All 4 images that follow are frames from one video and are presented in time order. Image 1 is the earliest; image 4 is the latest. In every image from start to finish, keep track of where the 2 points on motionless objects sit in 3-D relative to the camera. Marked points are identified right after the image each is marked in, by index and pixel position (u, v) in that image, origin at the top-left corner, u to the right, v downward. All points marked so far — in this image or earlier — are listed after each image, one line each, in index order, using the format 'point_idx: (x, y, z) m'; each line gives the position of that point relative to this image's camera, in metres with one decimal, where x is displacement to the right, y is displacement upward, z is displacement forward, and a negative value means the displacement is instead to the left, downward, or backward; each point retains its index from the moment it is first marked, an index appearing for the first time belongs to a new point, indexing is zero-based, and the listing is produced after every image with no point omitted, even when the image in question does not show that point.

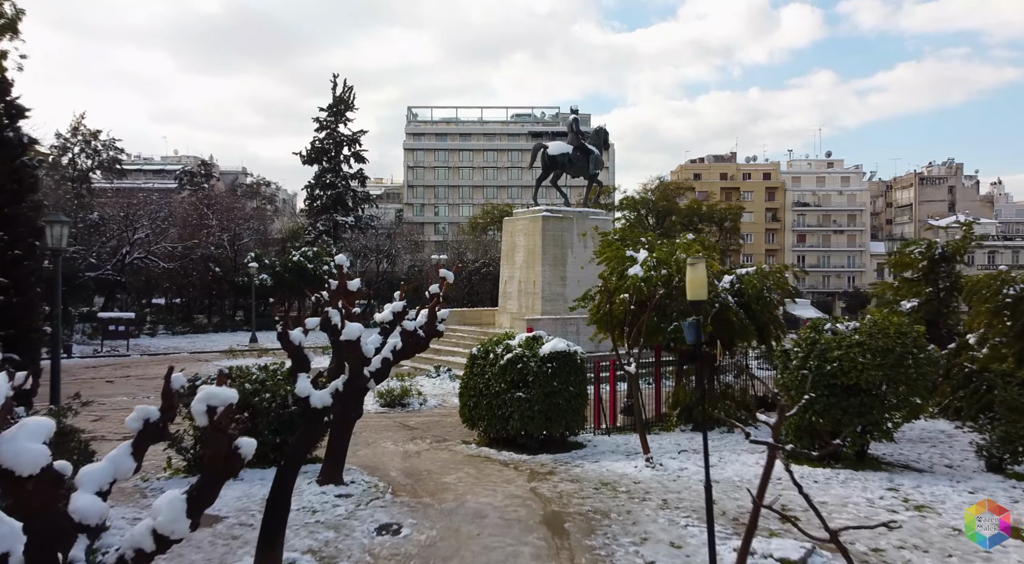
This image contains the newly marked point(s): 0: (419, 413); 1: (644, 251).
0: (-1.9, -2.7, +14.6) m
1: (+2.2, +0.5, +12.1) m
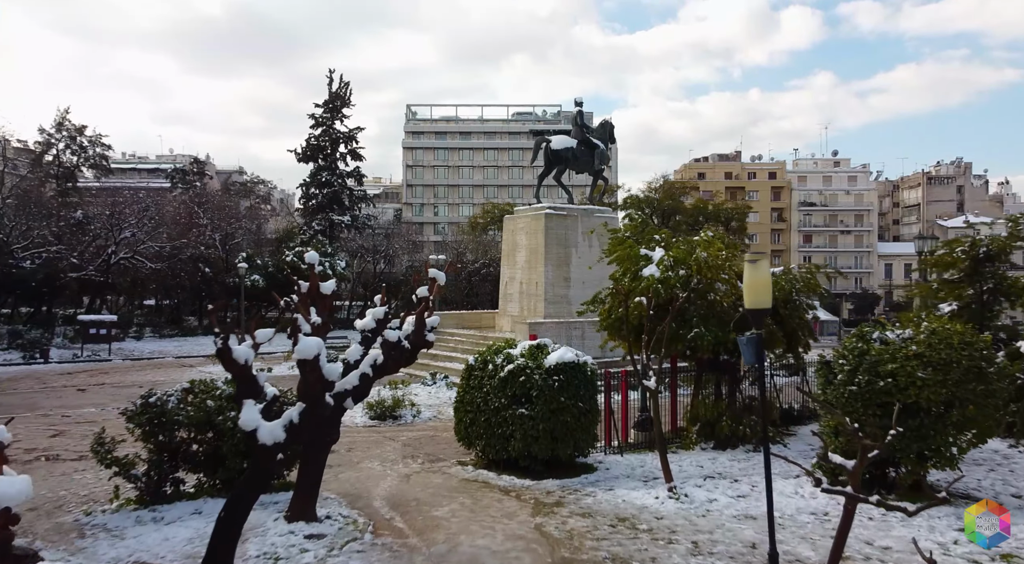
0: (-1.9, -2.7, +13.4) m
1: (+2.2, +0.5, +10.8) m
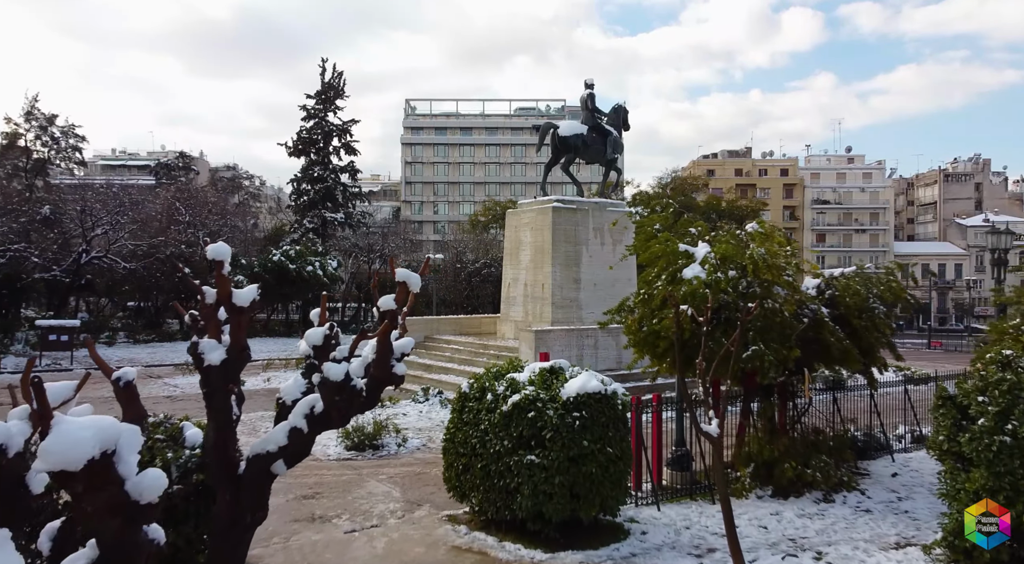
0: (-1.8, -2.8, +11.1) m
1: (+2.3, +0.4, +8.5) m
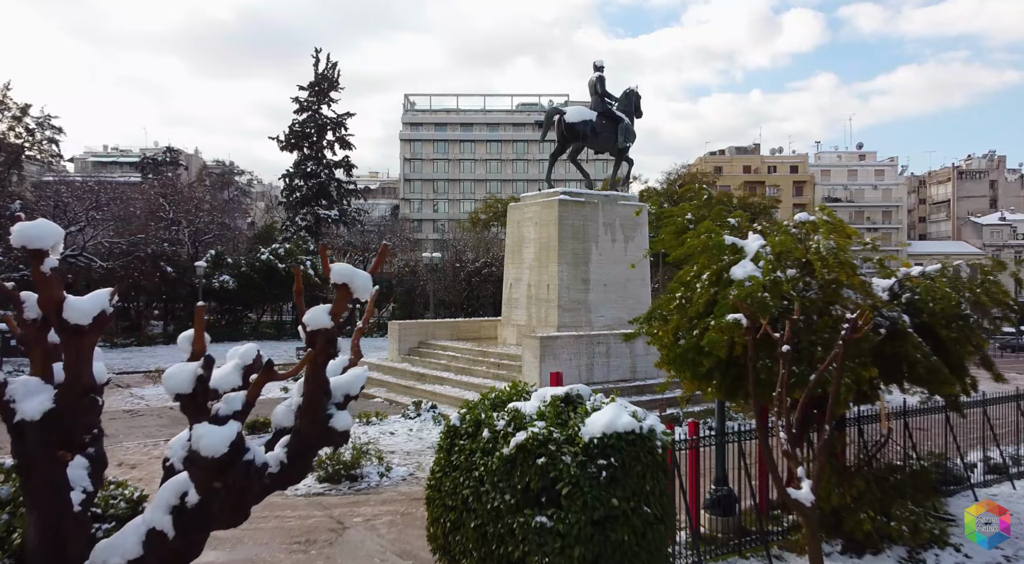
0: (-1.8, -2.8, +9.3) m
1: (+2.3, +0.4, +6.7) m
